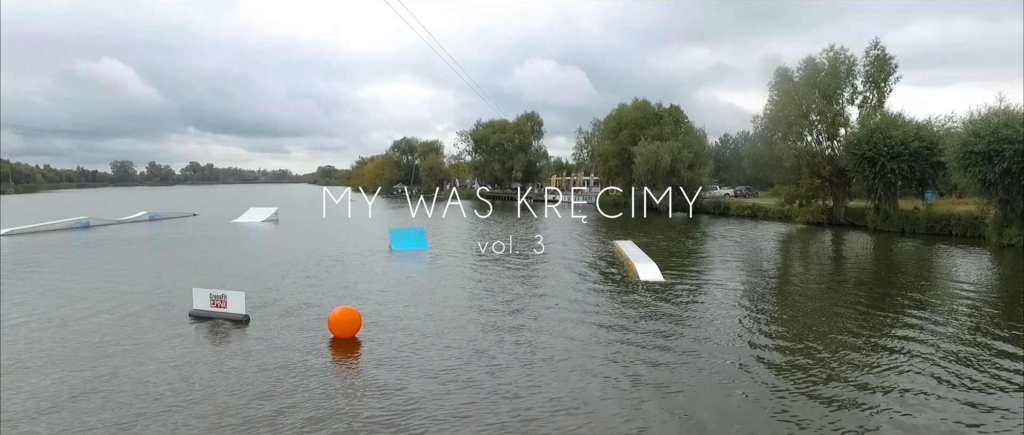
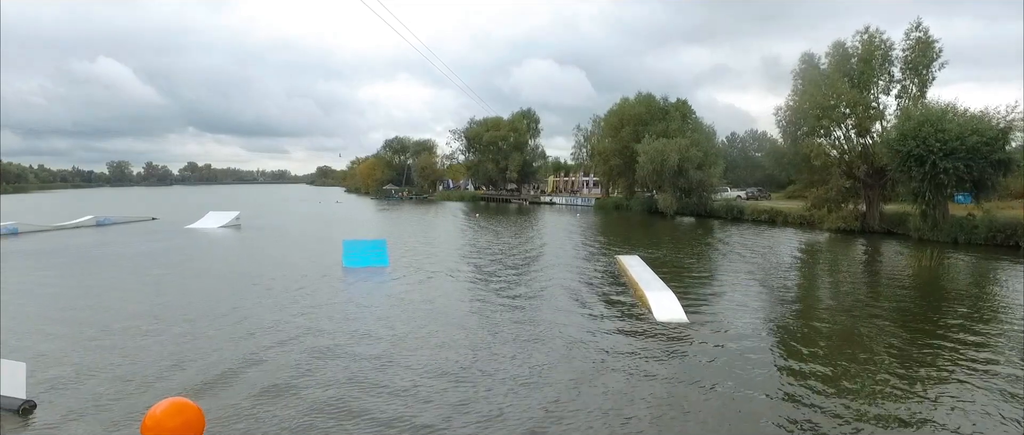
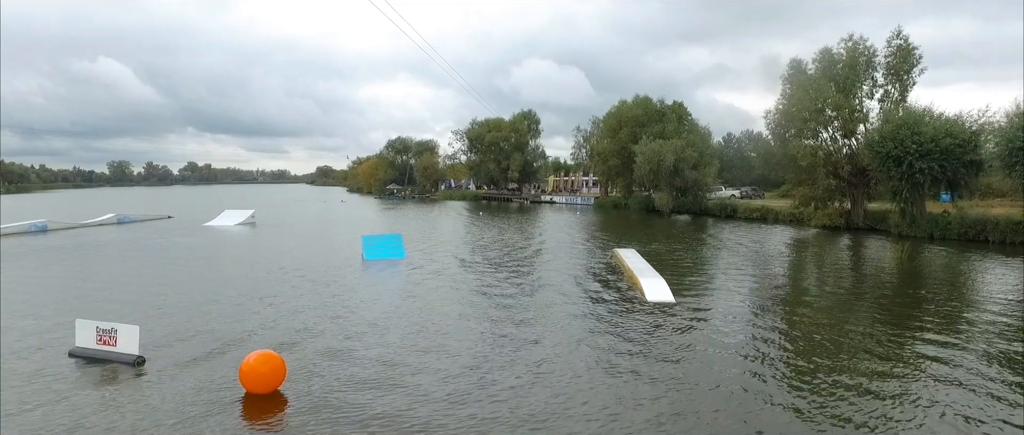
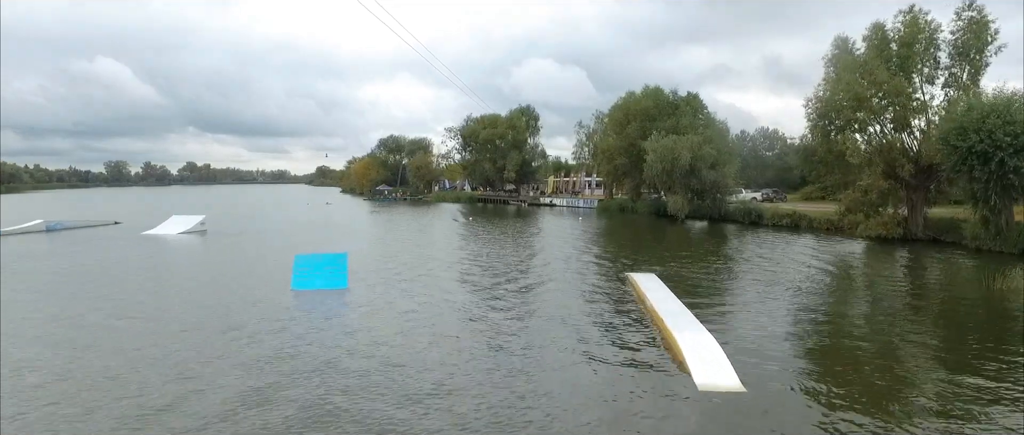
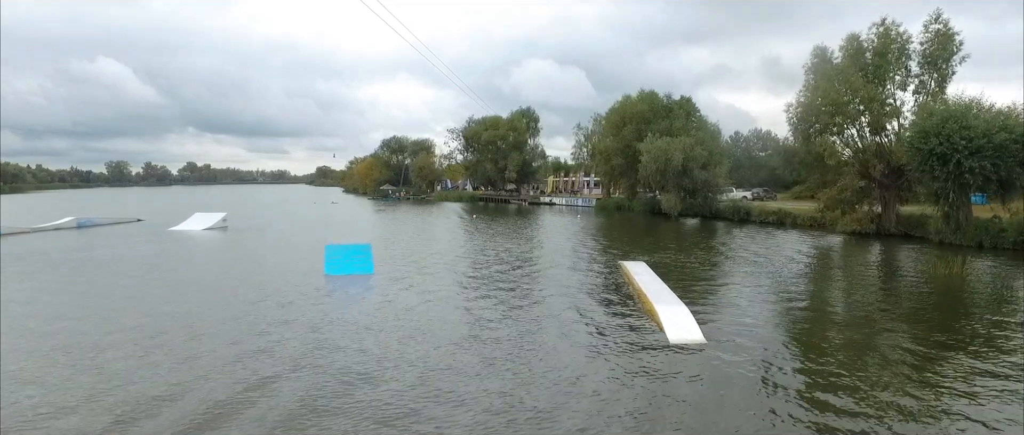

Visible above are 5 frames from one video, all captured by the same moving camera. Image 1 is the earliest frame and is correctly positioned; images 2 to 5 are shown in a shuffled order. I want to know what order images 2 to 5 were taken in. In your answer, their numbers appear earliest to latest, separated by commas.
3, 2, 5, 4
